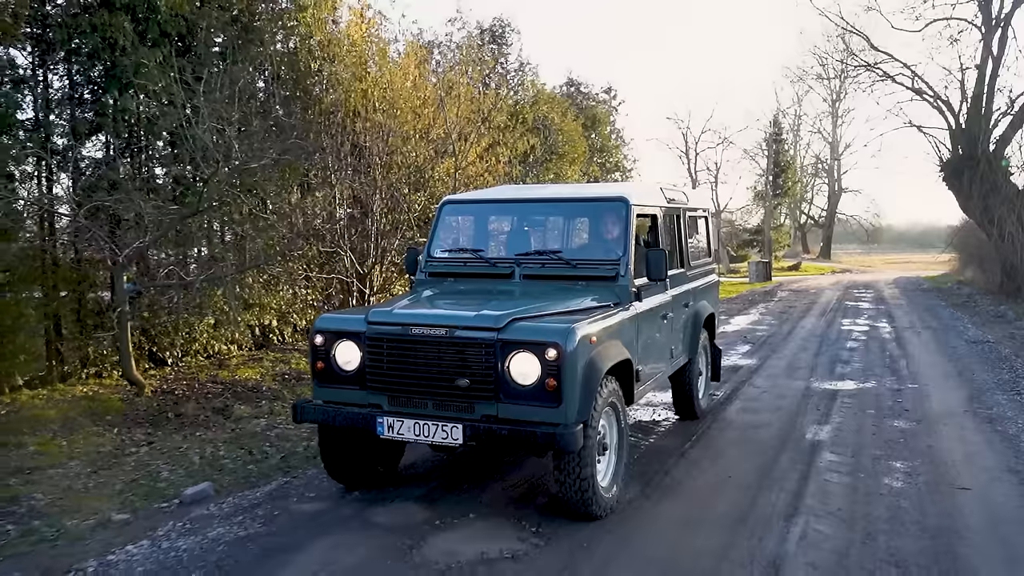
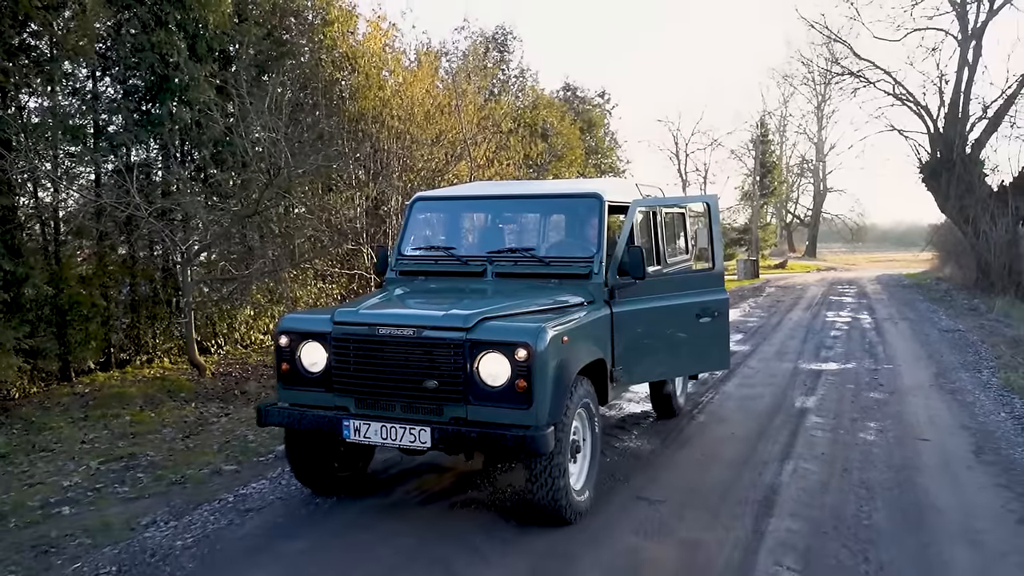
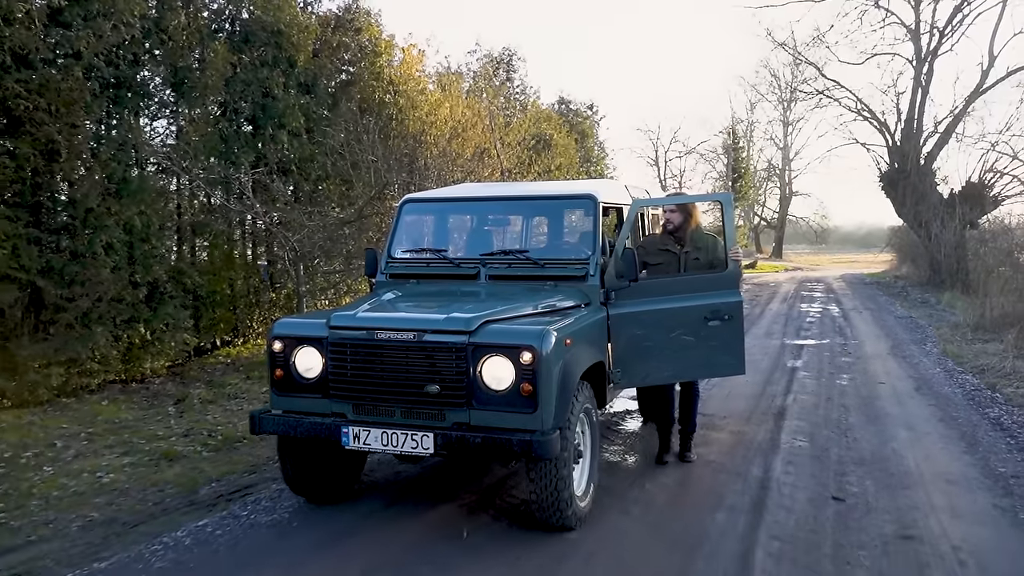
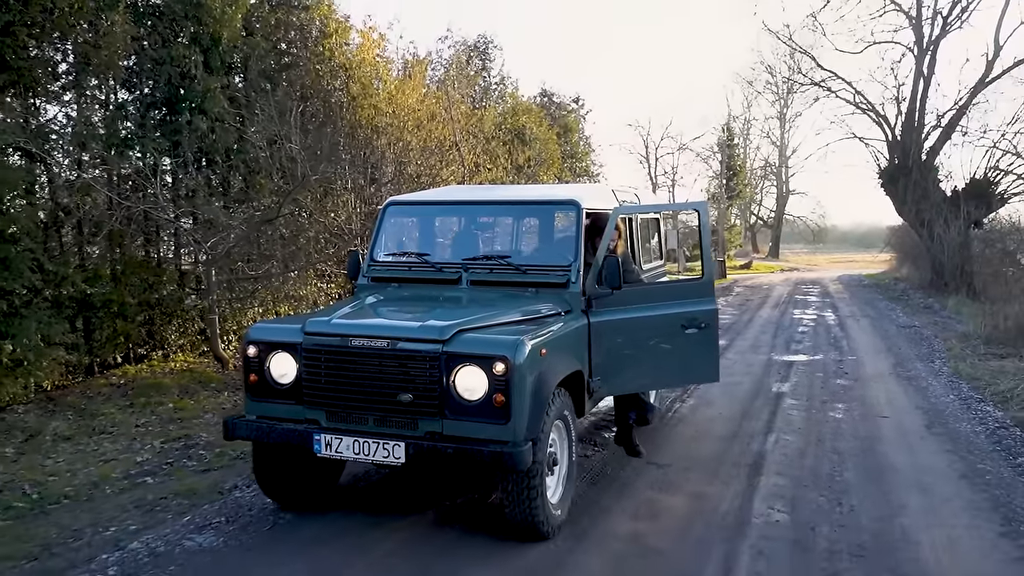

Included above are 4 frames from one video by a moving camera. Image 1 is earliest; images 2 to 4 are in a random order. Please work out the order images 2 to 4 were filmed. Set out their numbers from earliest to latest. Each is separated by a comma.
2, 4, 3
